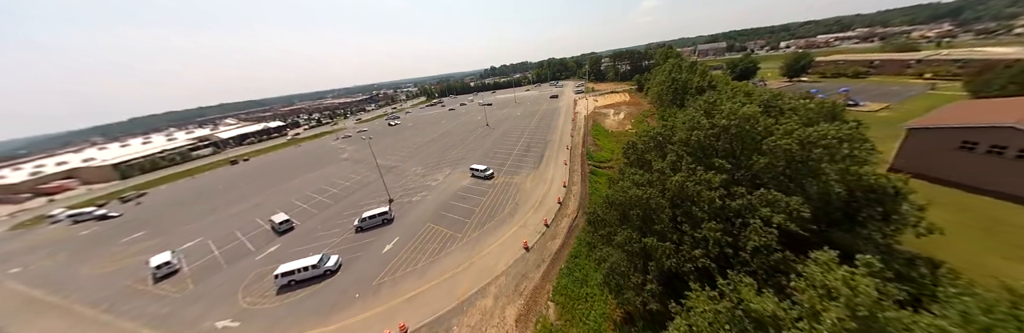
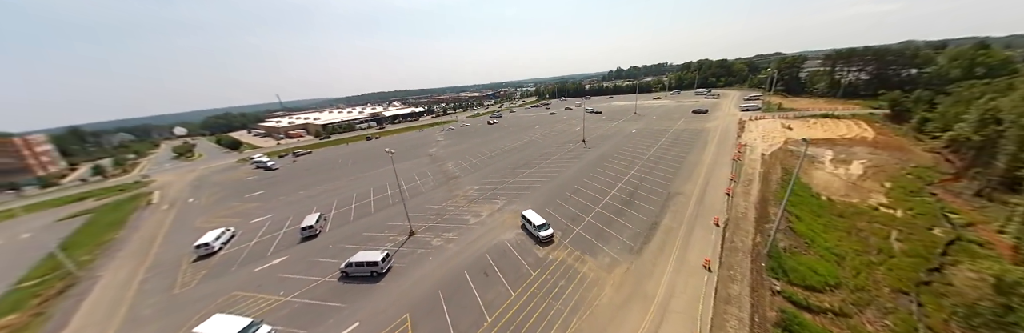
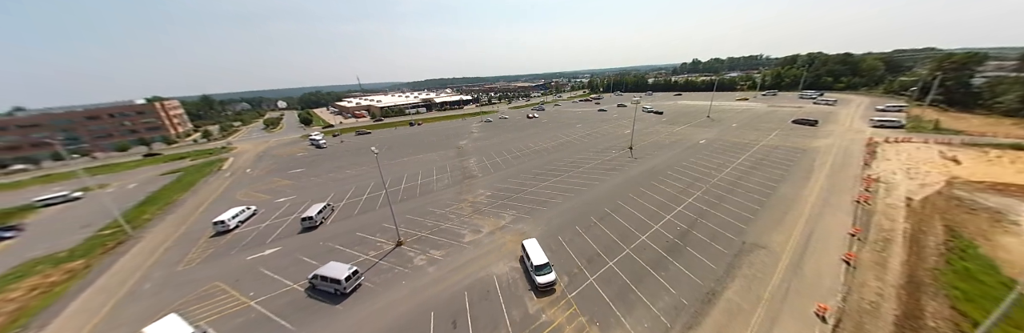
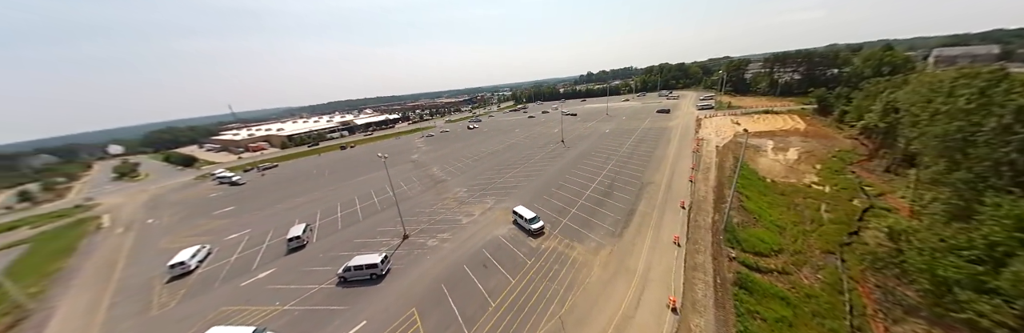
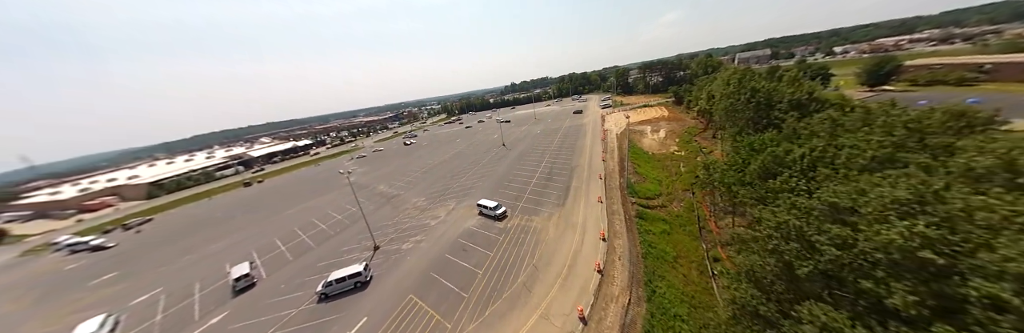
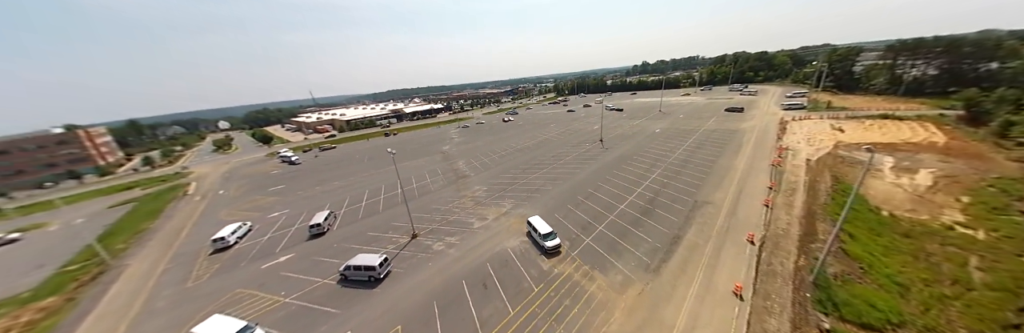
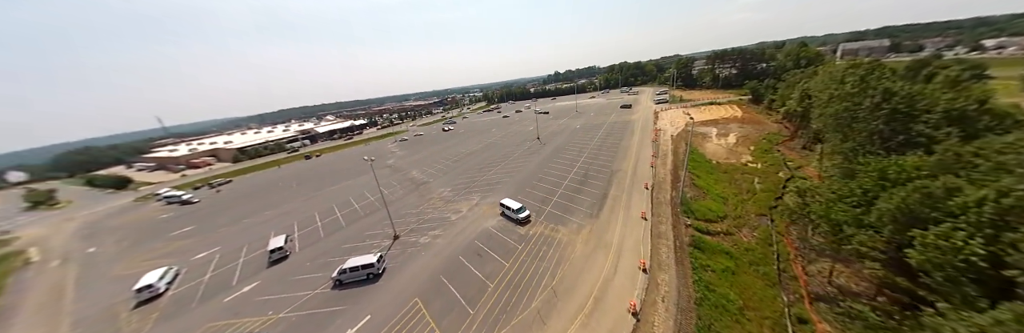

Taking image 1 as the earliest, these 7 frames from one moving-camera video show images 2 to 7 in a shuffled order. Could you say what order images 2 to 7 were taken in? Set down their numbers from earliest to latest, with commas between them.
5, 7, 4, 2, 6, 3
